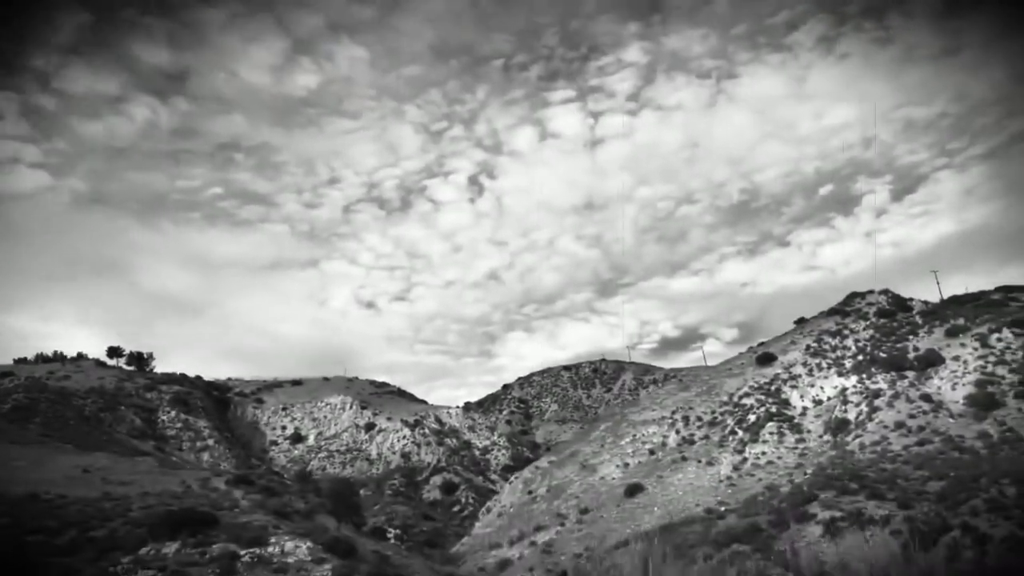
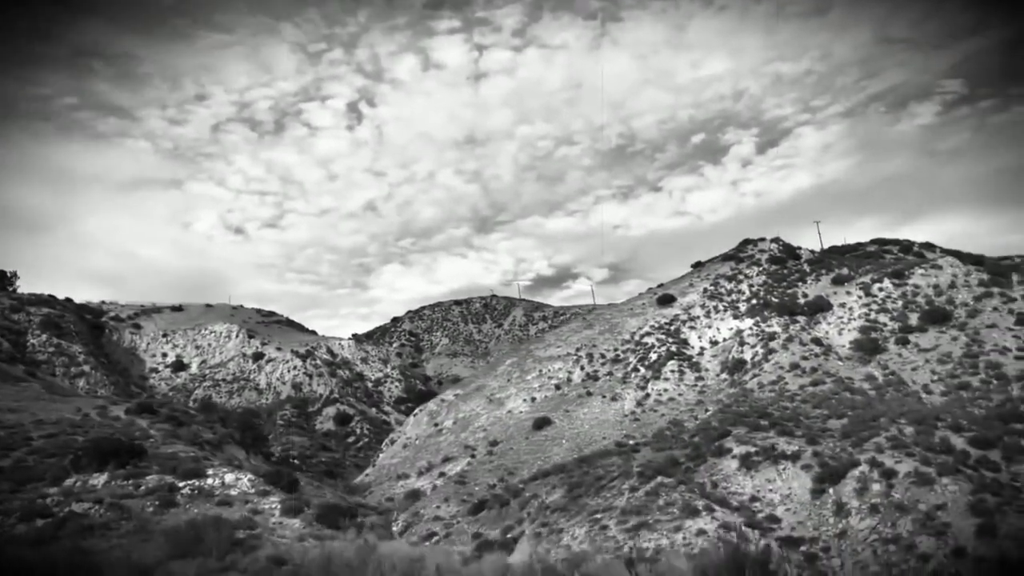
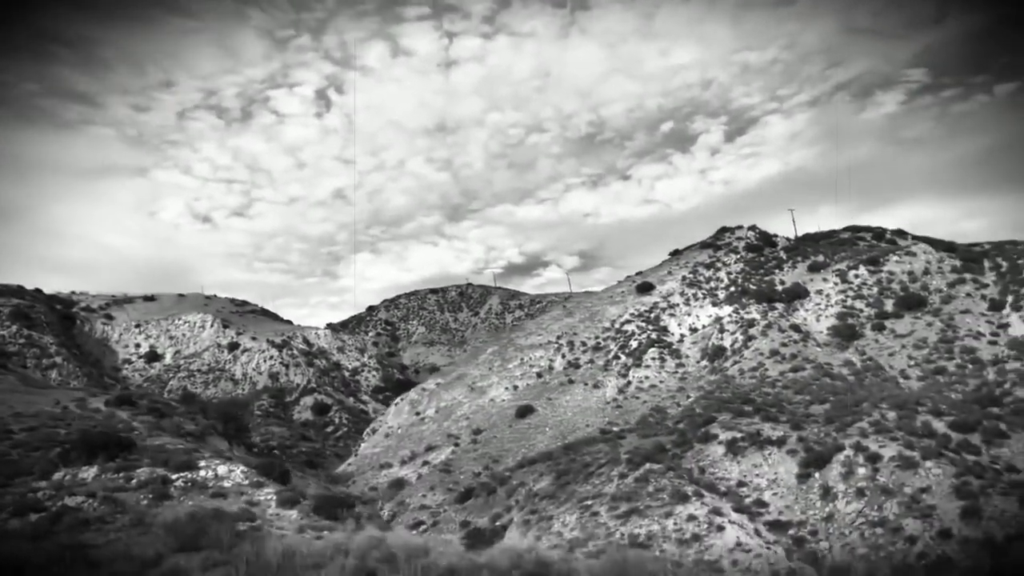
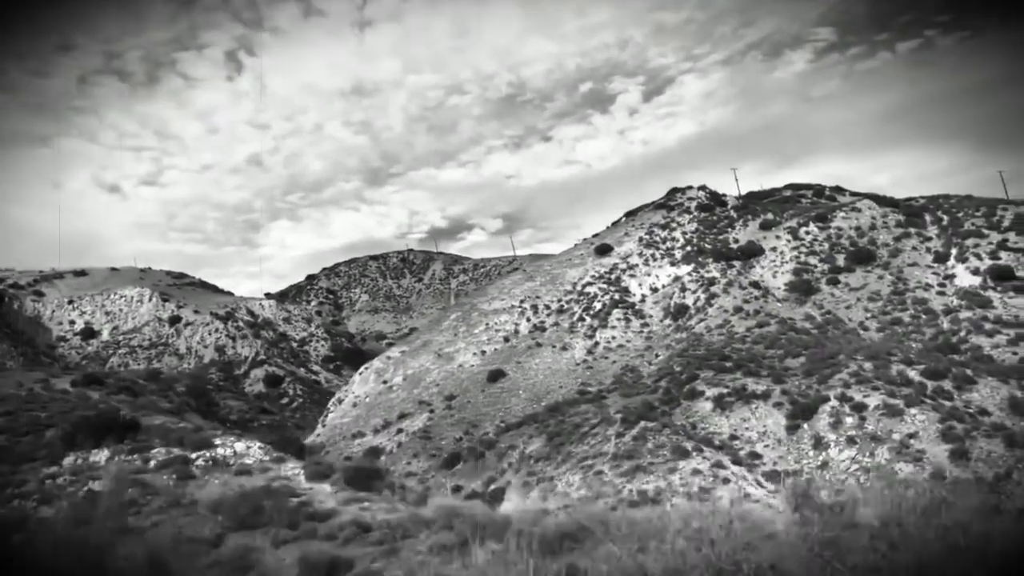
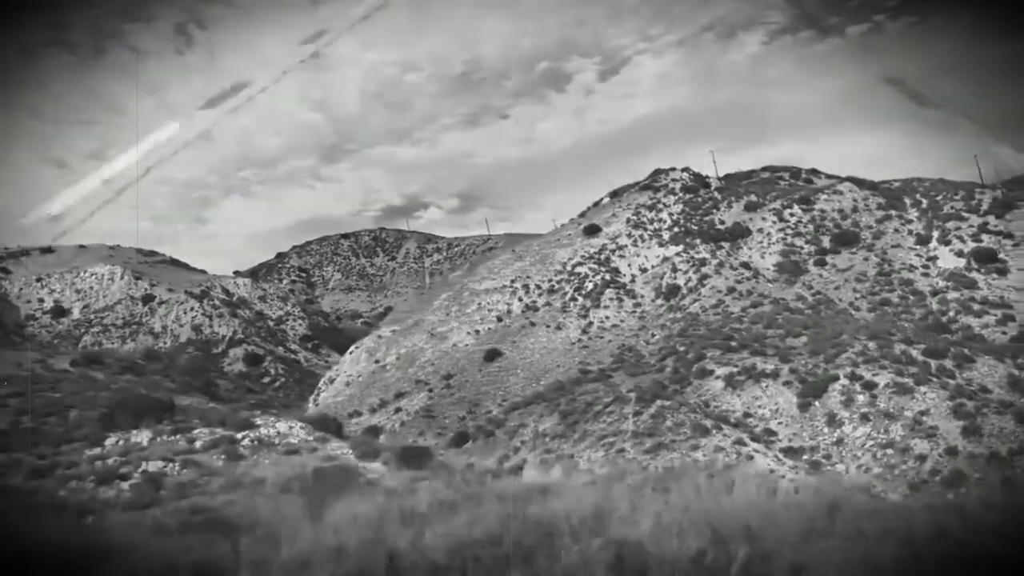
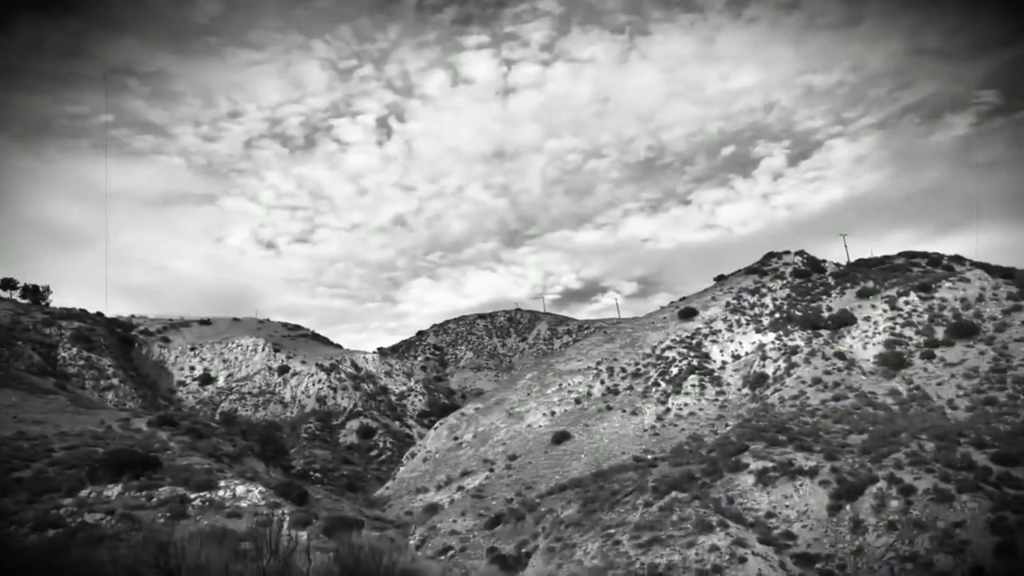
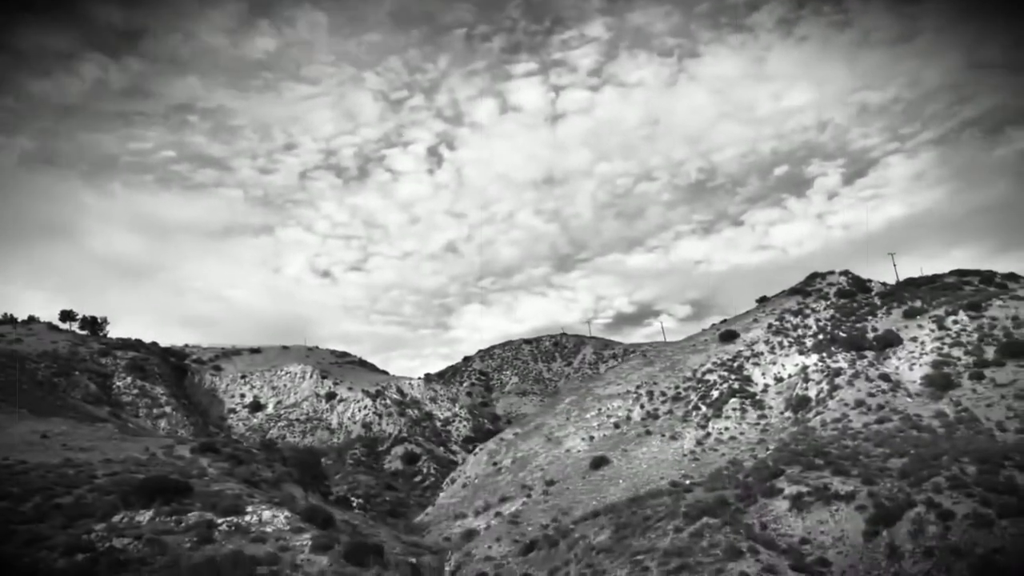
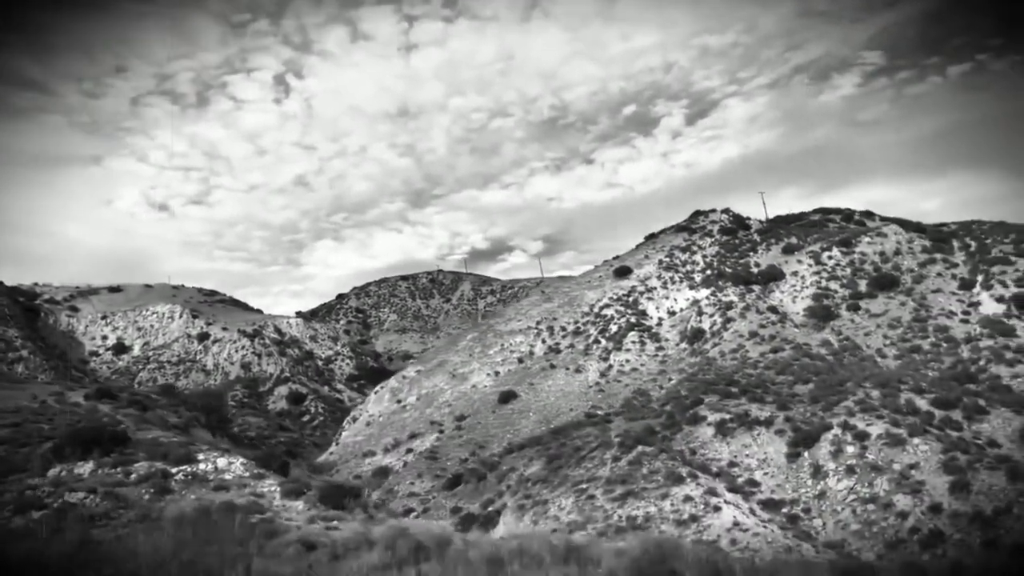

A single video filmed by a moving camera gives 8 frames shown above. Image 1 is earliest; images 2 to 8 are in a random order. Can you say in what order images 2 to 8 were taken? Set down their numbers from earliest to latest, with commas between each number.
7, 6, 2, 3, 8, 4, 5
